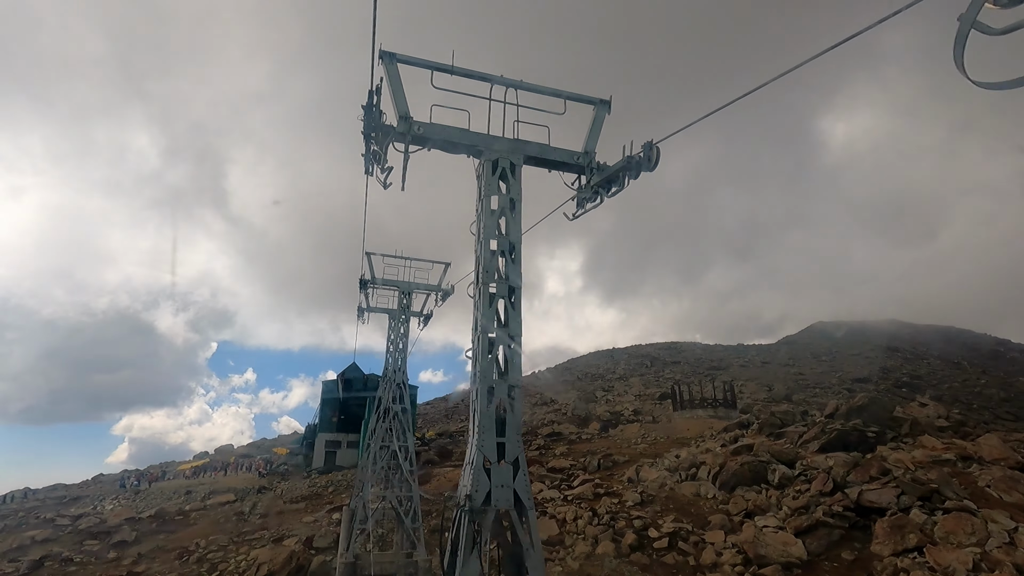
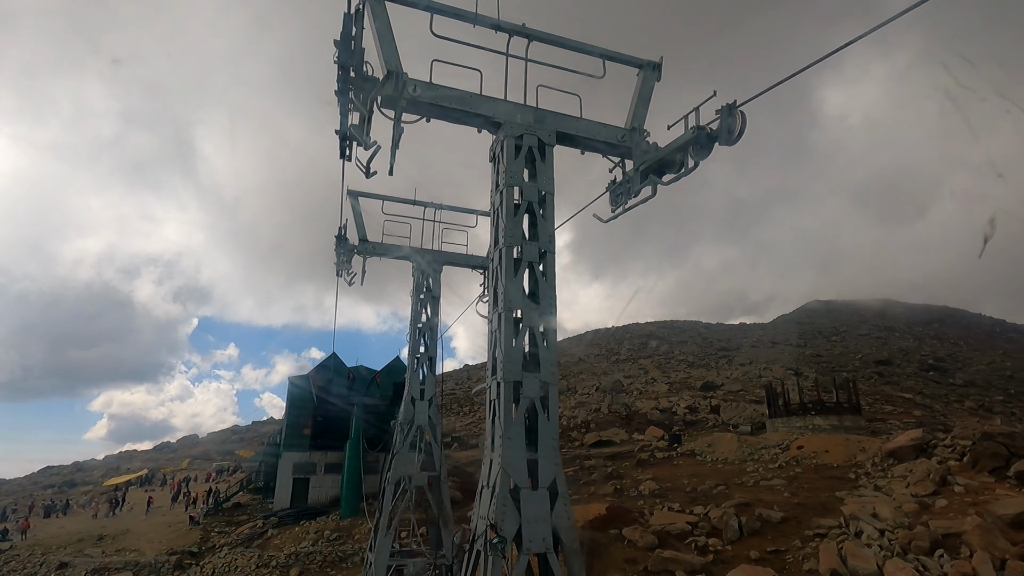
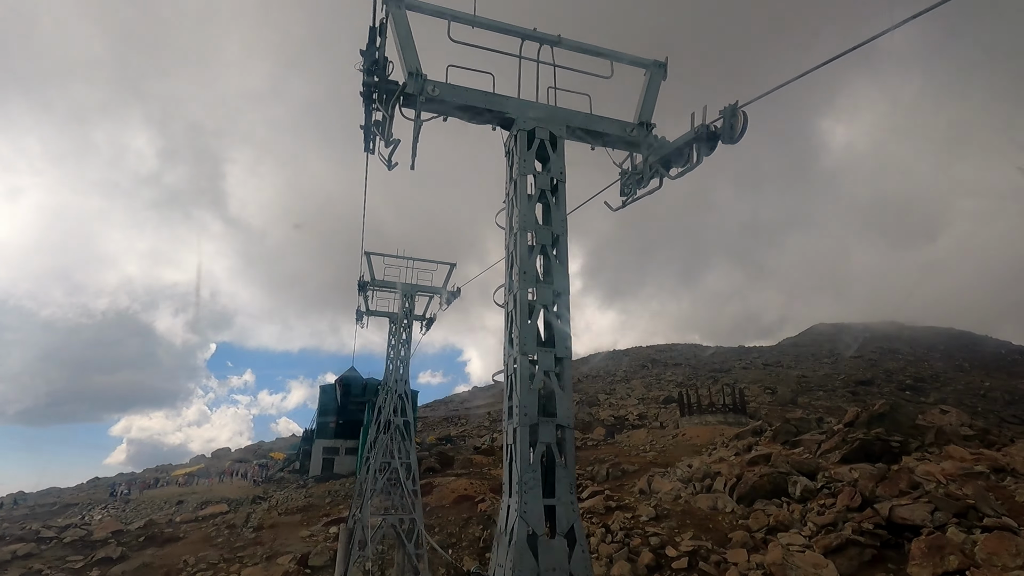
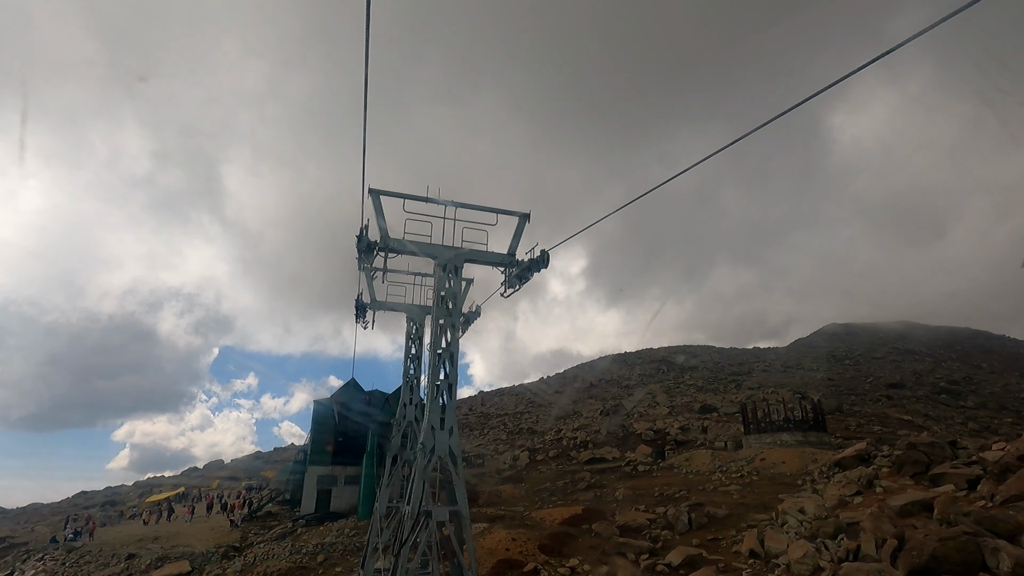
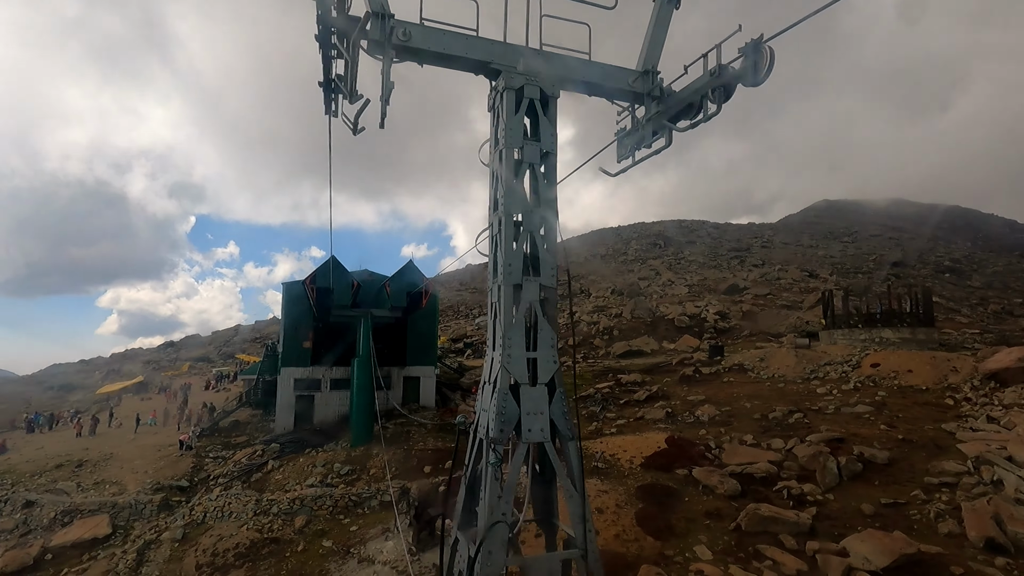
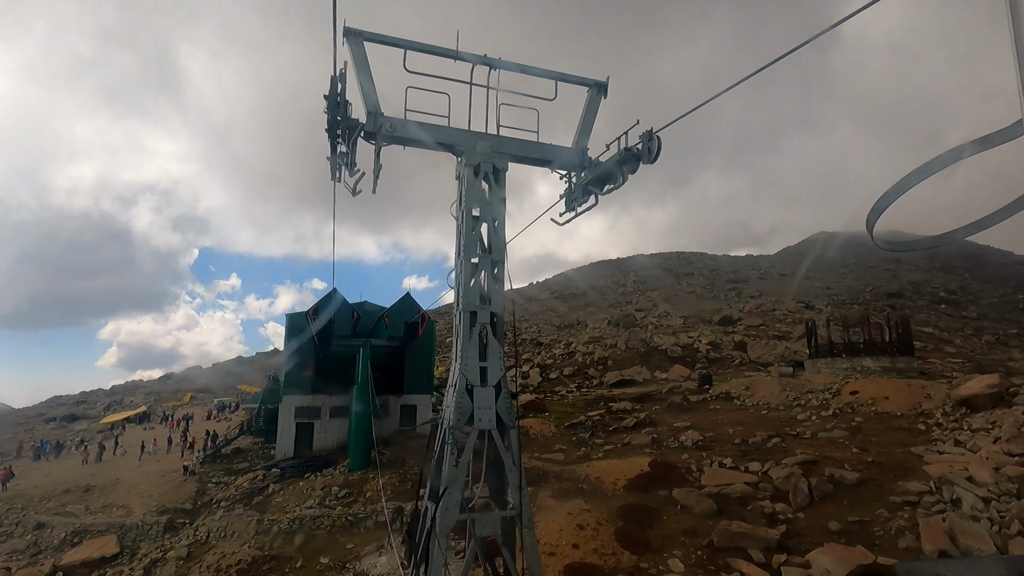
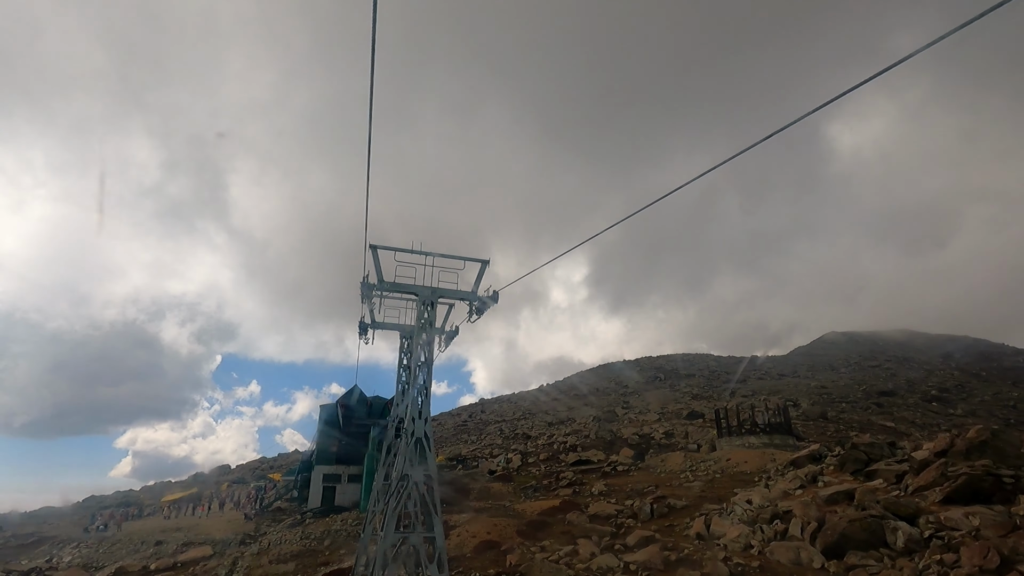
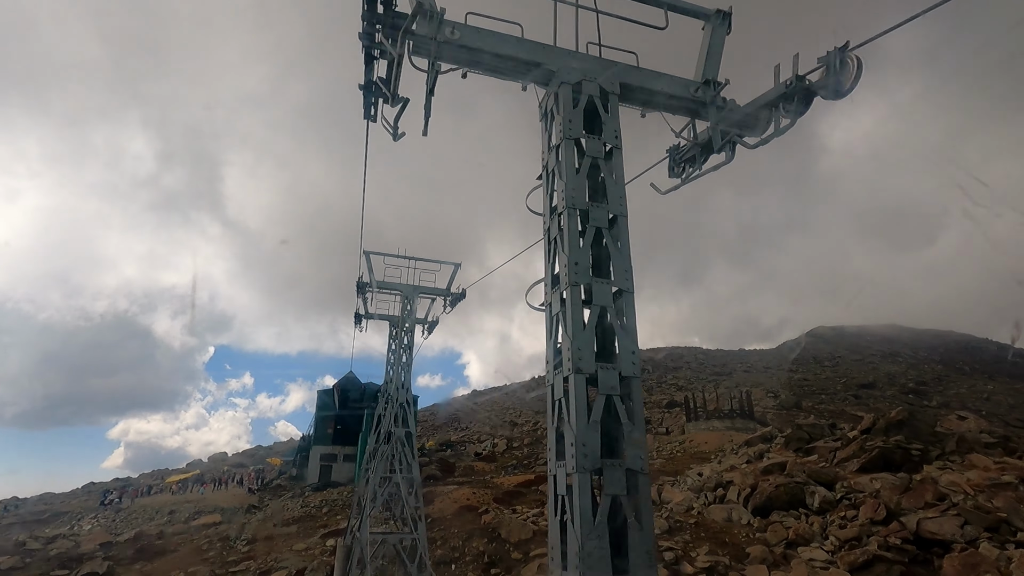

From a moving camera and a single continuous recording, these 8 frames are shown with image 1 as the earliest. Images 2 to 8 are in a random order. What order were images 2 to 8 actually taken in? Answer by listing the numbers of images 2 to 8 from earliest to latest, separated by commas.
3, 8, 7, 4, 2, 6, 5
